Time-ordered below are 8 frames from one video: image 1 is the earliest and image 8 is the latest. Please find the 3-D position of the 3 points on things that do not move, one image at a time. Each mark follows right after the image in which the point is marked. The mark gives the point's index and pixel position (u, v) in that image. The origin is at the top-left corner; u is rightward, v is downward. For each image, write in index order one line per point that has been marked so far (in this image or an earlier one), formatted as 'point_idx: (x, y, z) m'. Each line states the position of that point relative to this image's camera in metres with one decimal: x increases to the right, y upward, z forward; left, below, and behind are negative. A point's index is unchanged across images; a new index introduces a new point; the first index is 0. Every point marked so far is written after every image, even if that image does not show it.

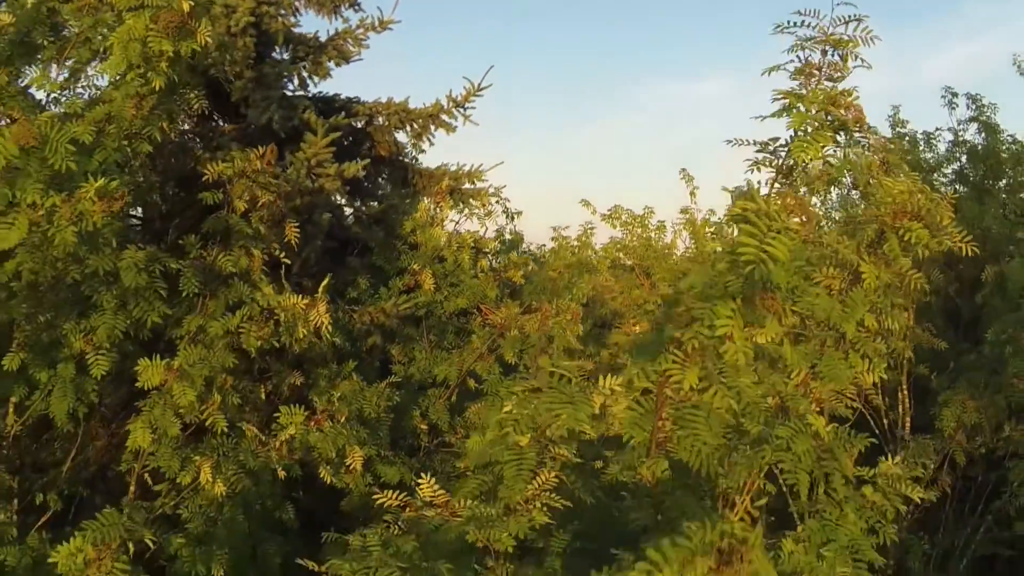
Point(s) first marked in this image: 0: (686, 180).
0: (+1.1, +0.7, +10.6) m
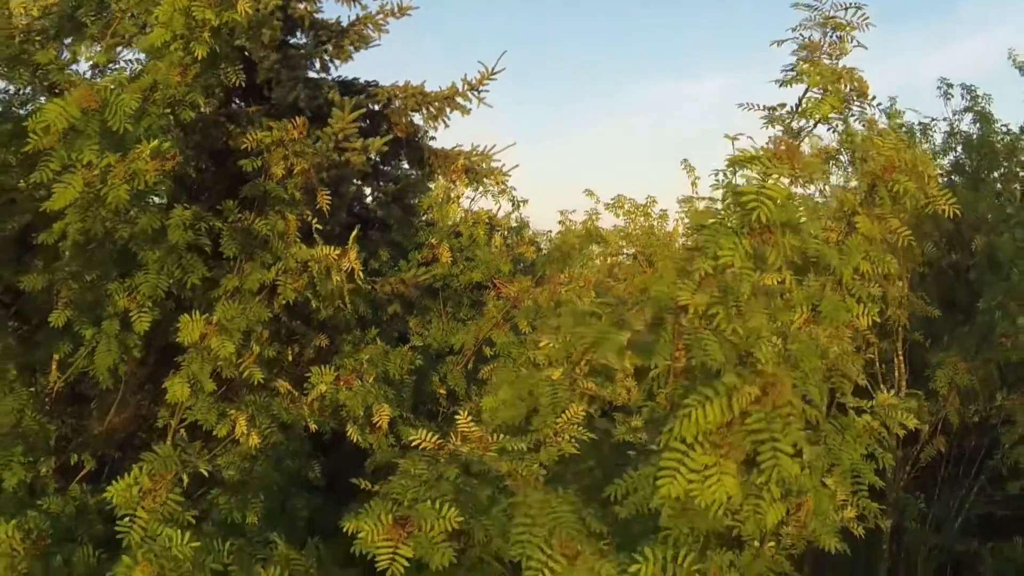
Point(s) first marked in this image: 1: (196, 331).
0: (+1.2, +0.8, +10.9) m
1: (-0.8, -0.1, +4.3) m
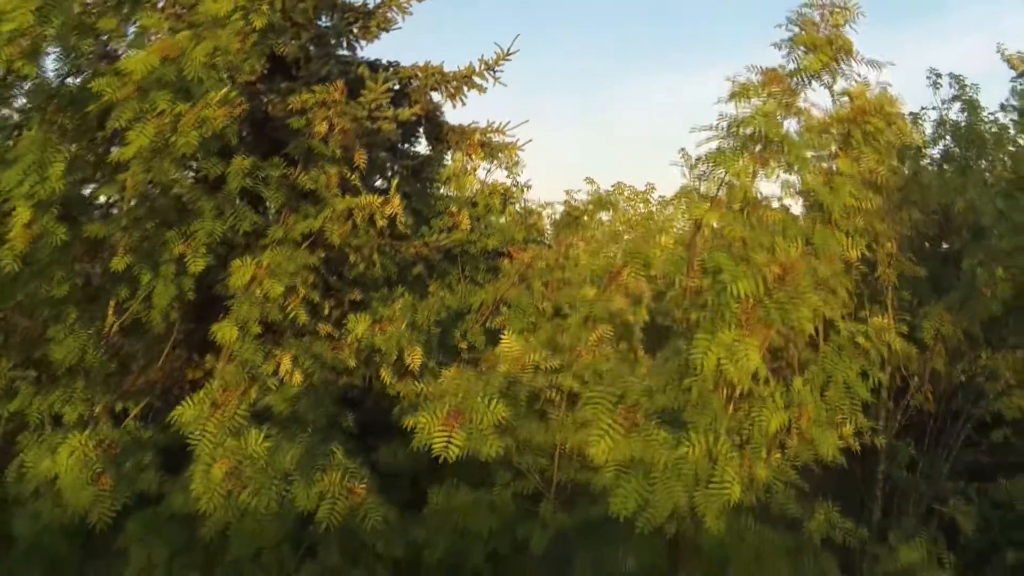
0: (+1.2, +0.9, +11.3) m
1: (-0.8, 0.0, +4.7) m
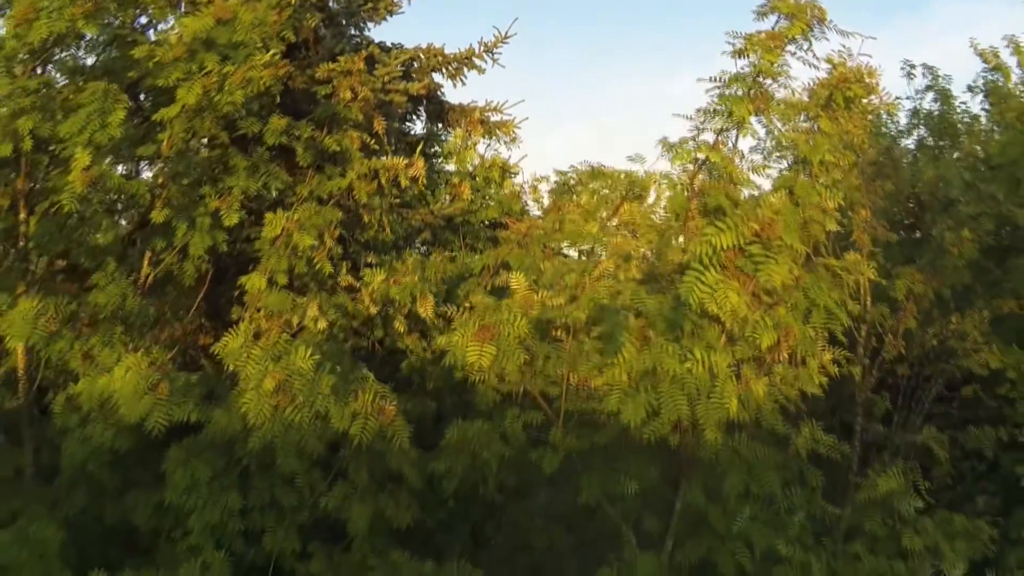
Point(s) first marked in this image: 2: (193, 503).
0: (+1.1, +1.0, +11.7) m
1: (-0.7, +0.2, +5.1) m
2: (-0.9, -0.6, +4.3) m
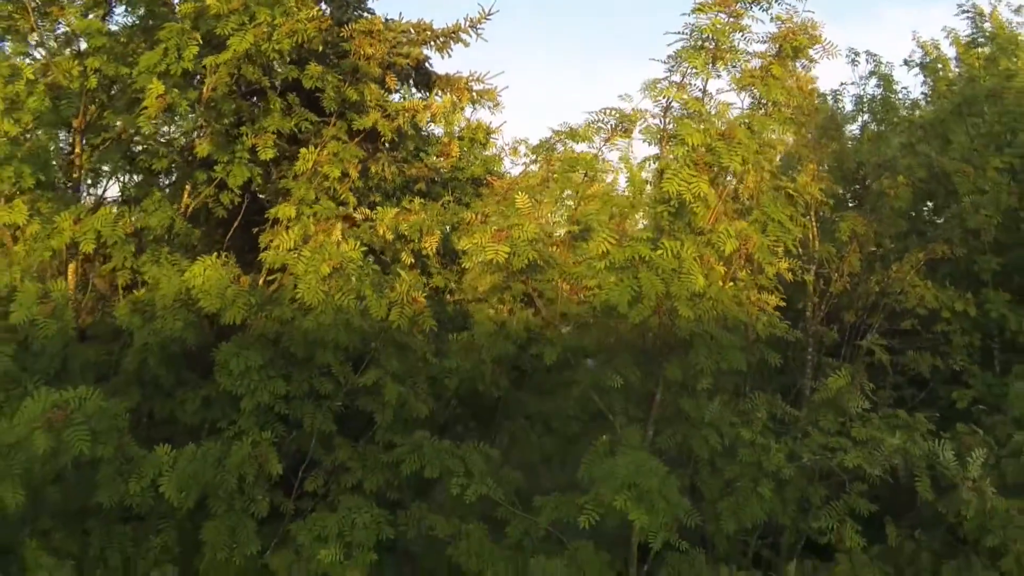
0: (+0.9, +1.2, +12.5) m
1: (-0.7, +0.5, +5.8) m
2: (-0.8, -0.3, +5.0) m
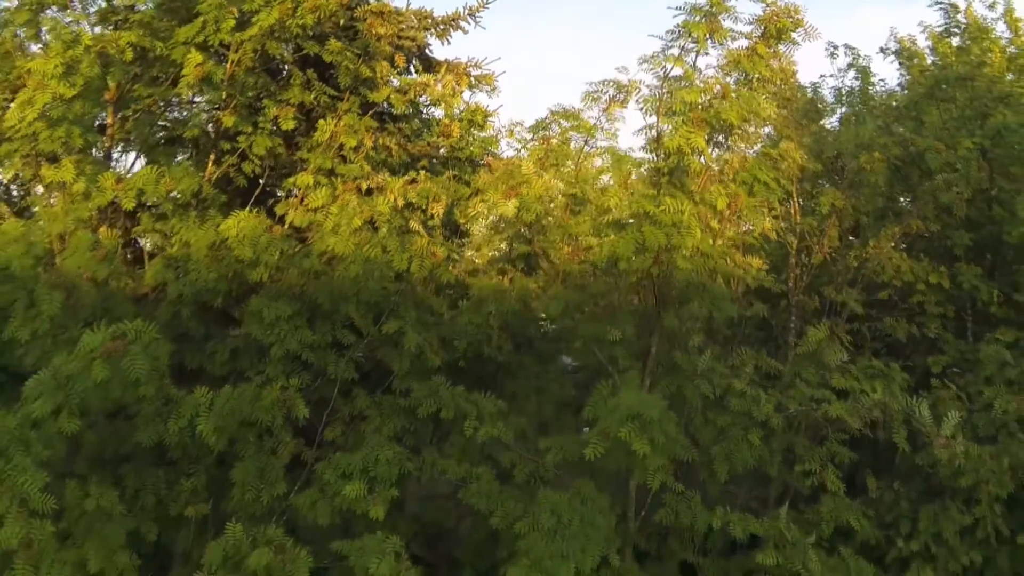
0: (+0.8, +1.3, +12.9) m
1: (-0.7, +0.6, +6.2) m
2: (-0.8, -0.2, +5.4) m
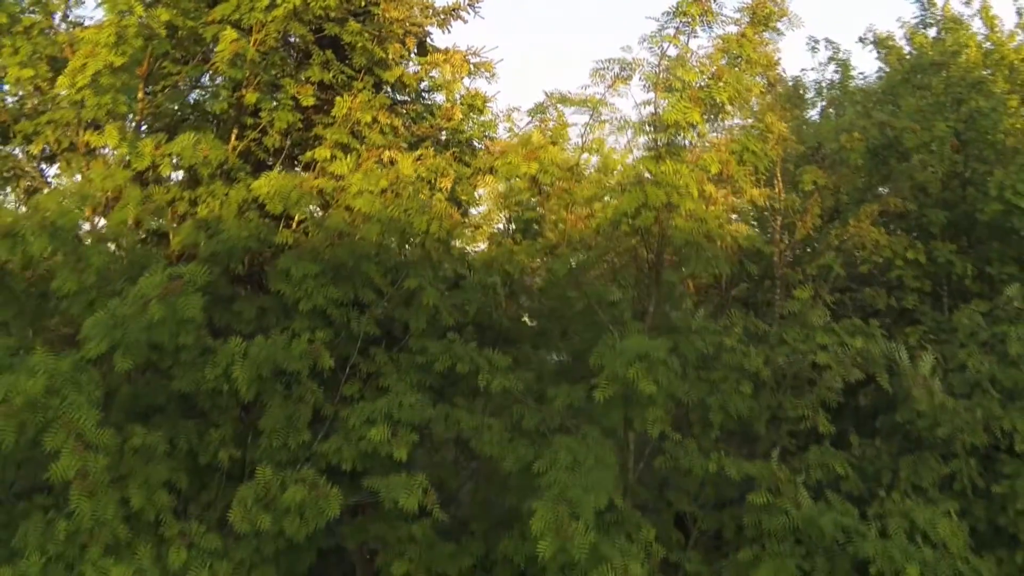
0: (+0.7, +1.4, +13.4) m
1: (-0.7, +0.7, +6.6) m
2: (-0.8, 0.0, +5.8) m
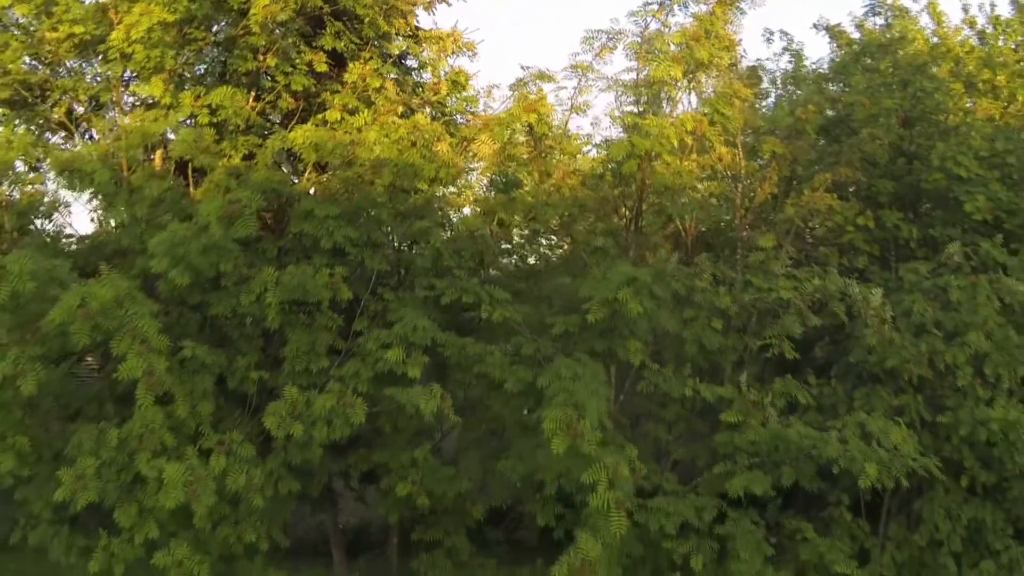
0: (+0.5, +1.6, +14.1) m
1: (-0.7, +1.0, +7.3) m
2: (-0.8, +0.2, +6.5) m
